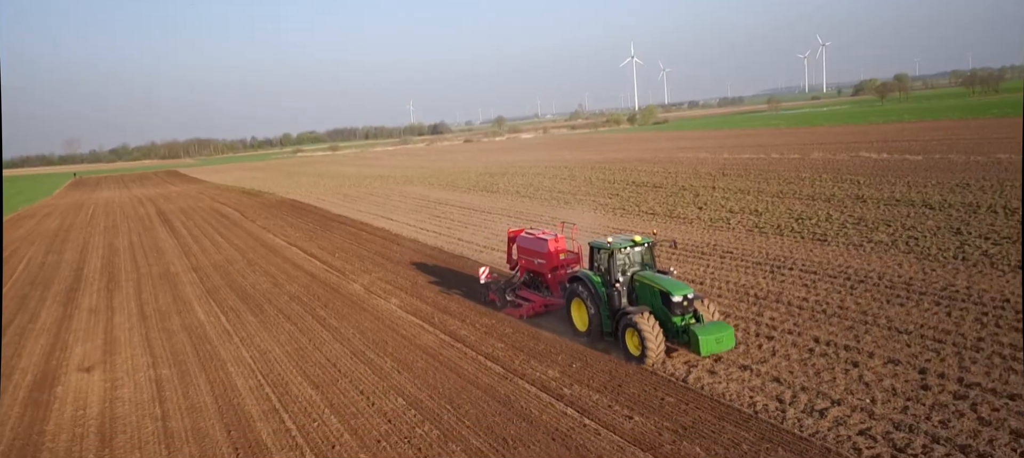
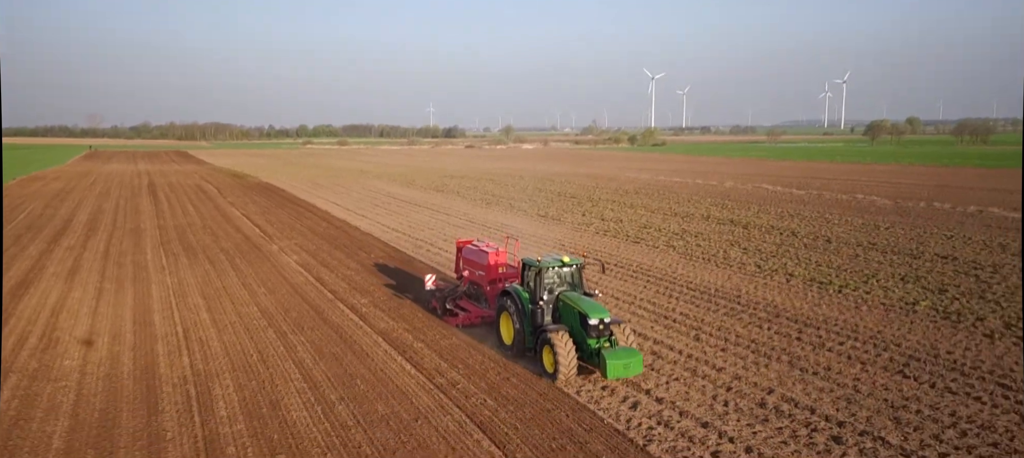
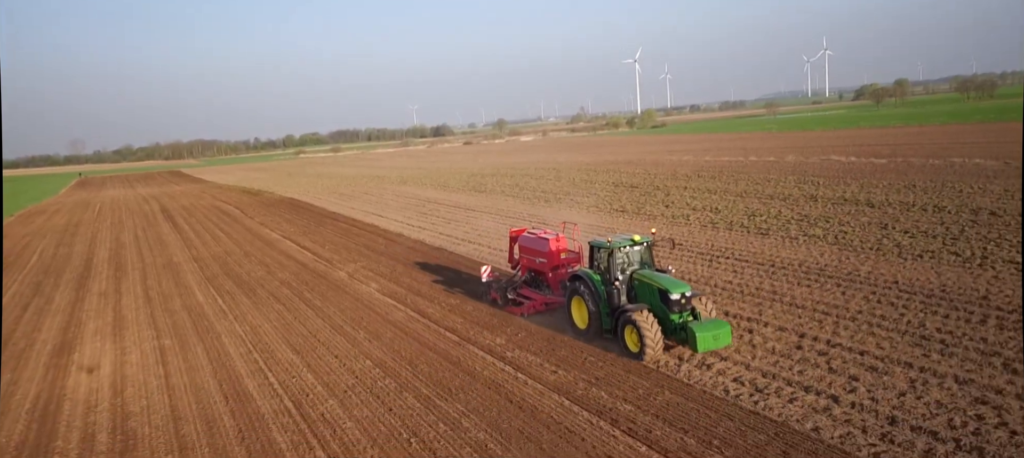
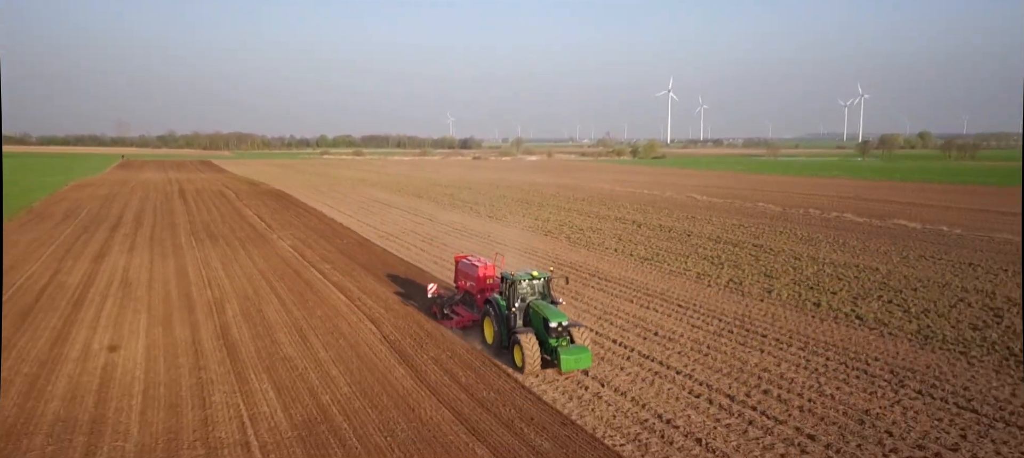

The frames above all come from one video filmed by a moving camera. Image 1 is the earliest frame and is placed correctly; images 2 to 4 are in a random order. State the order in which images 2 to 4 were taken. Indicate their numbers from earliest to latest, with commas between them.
3, 2, 4
